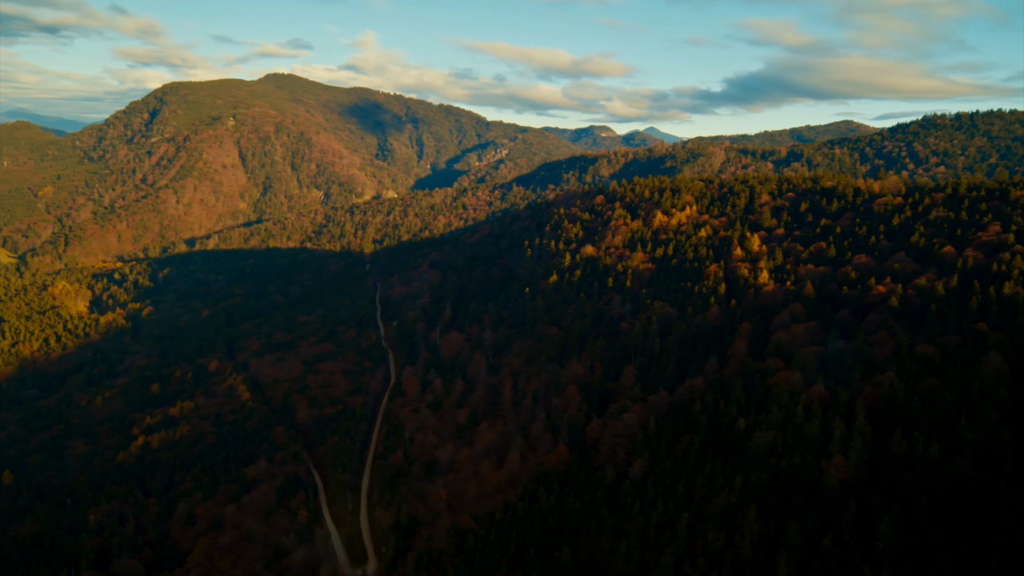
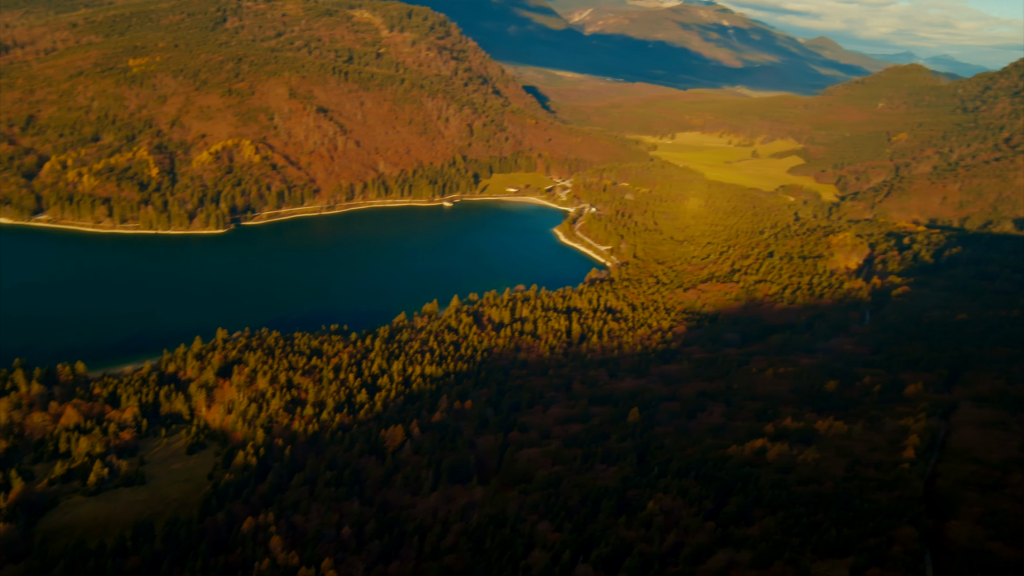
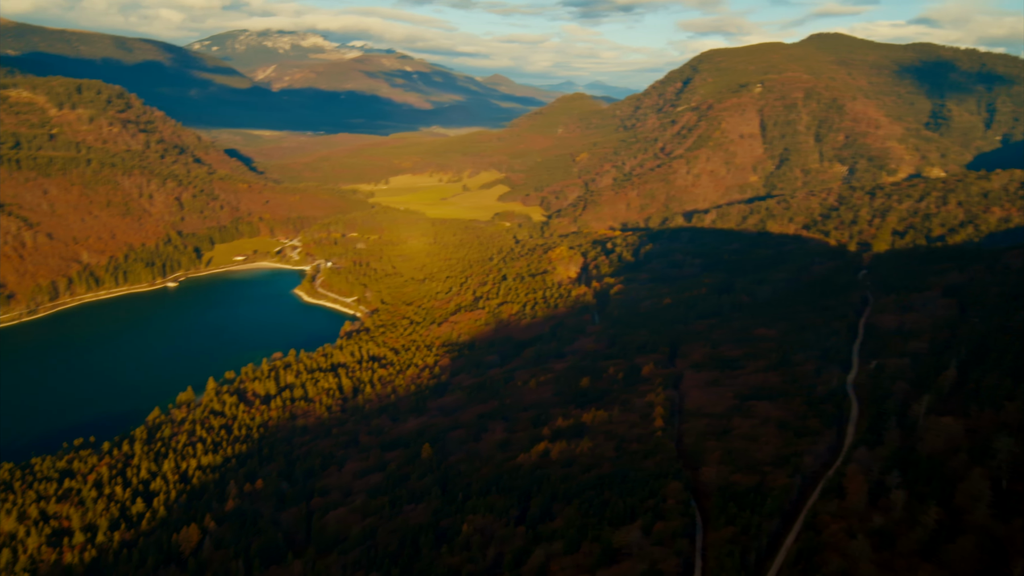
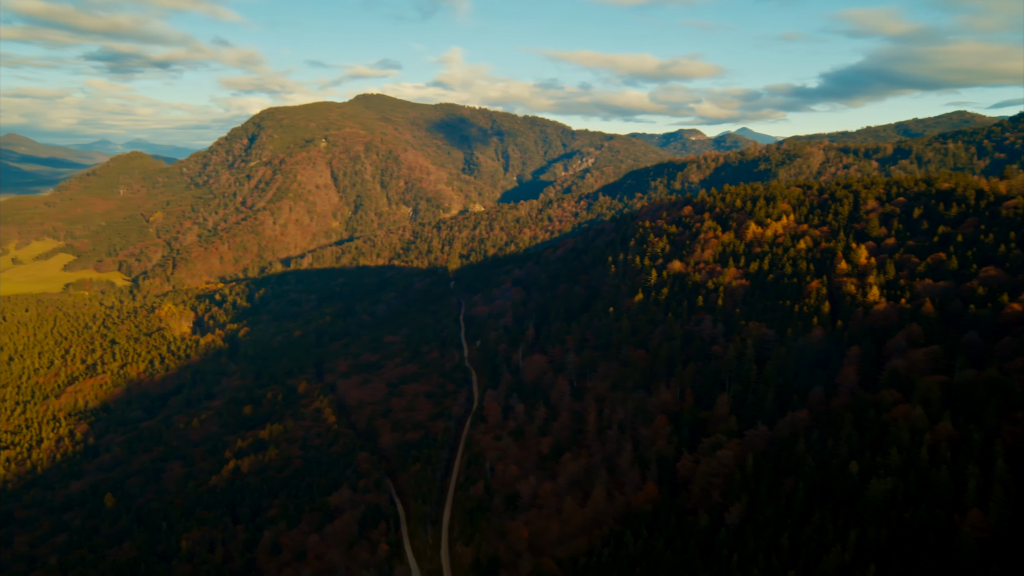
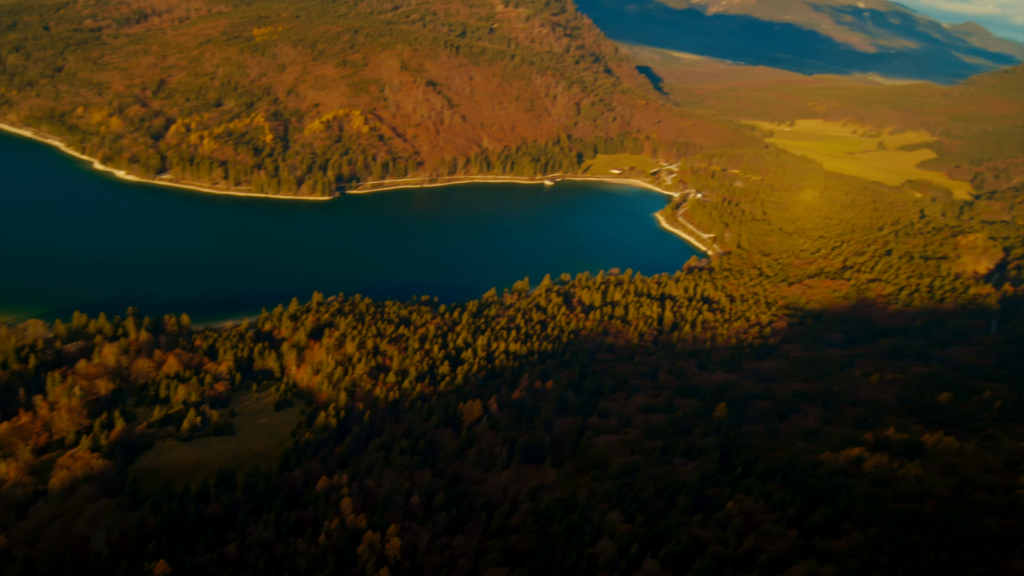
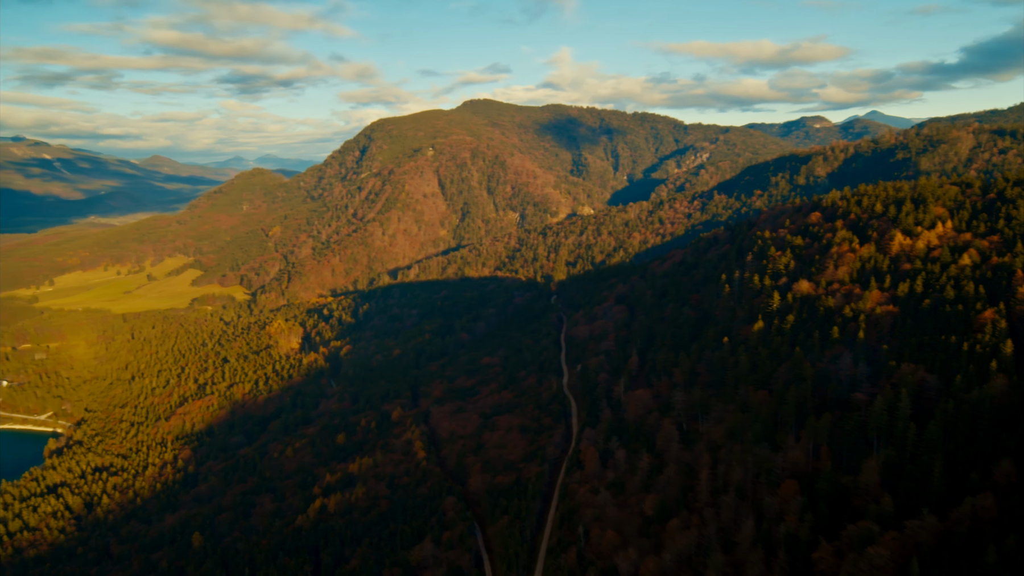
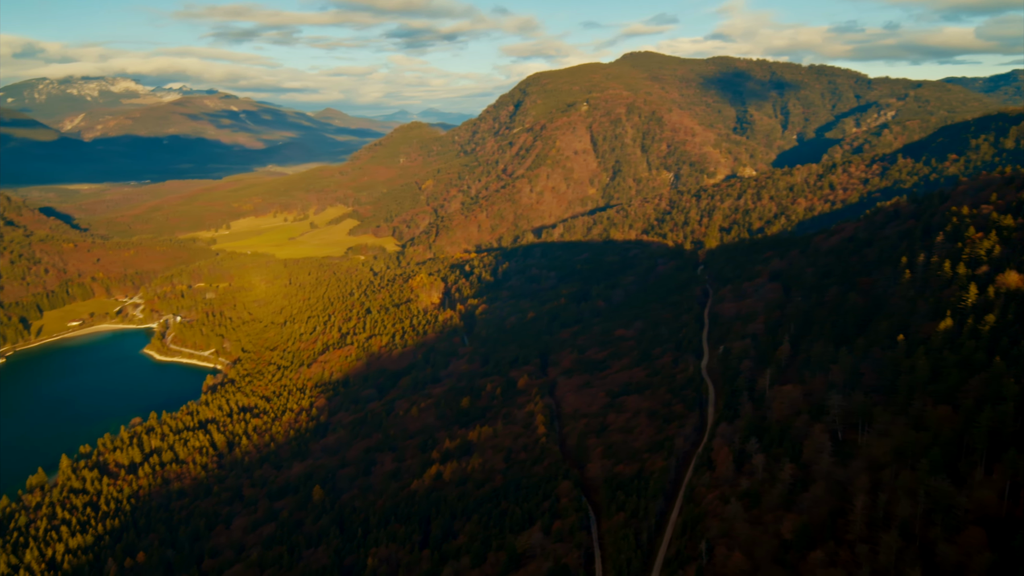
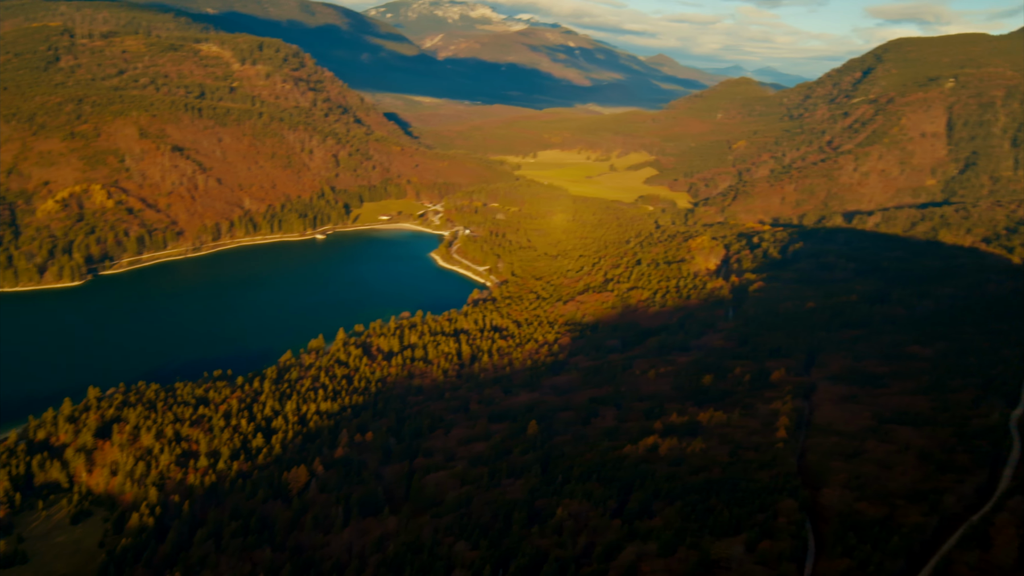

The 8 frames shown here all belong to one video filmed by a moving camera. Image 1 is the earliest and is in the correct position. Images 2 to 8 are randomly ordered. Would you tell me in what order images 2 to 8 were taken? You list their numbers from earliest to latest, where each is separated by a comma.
4, 6, 7, 3, 8, 2, 5
